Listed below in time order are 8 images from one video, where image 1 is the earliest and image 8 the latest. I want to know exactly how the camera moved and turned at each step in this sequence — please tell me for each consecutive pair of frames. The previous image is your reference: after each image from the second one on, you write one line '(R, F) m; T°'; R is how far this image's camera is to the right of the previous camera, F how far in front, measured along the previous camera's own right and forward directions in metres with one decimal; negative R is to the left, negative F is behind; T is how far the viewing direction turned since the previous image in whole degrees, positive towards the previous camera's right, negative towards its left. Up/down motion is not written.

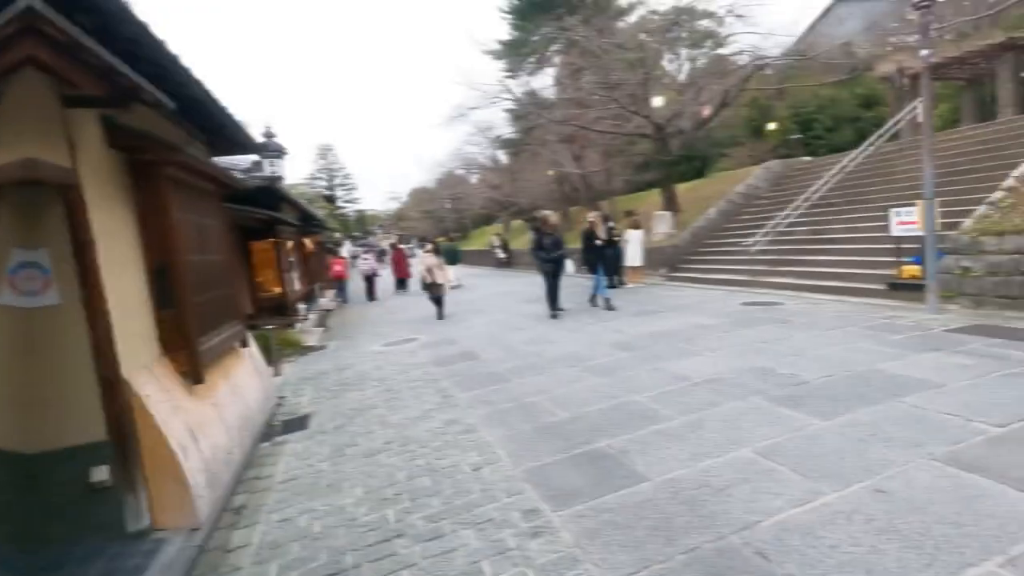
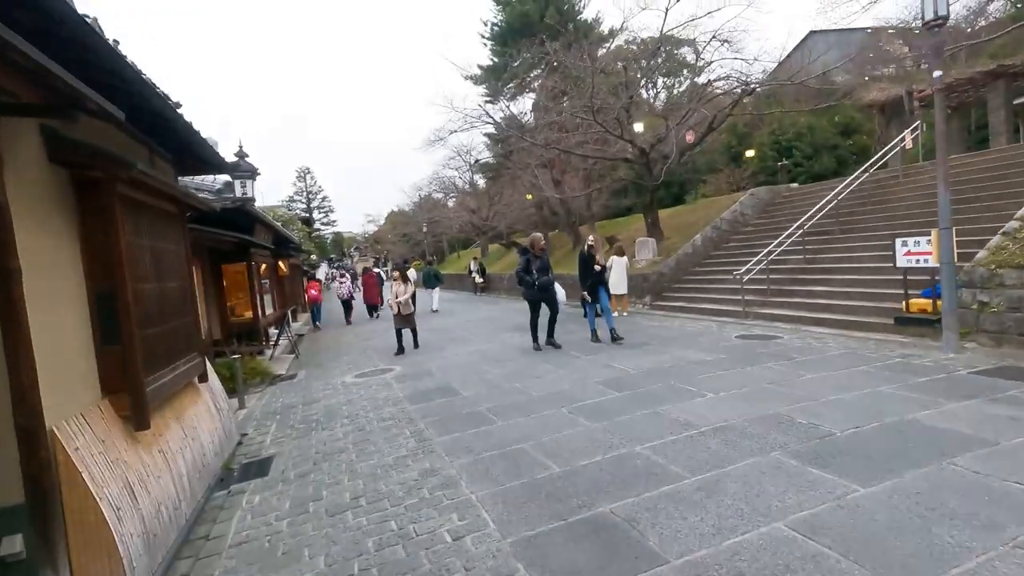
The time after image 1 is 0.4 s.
(-0.1, +0.6) m; +2°
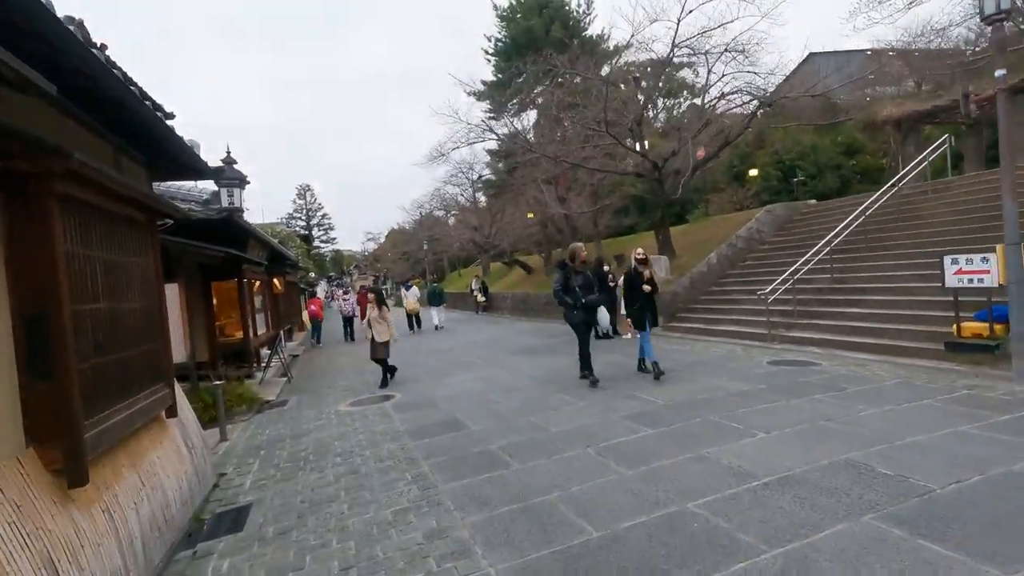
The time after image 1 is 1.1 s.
(-0.2, +0.7) m; 0°
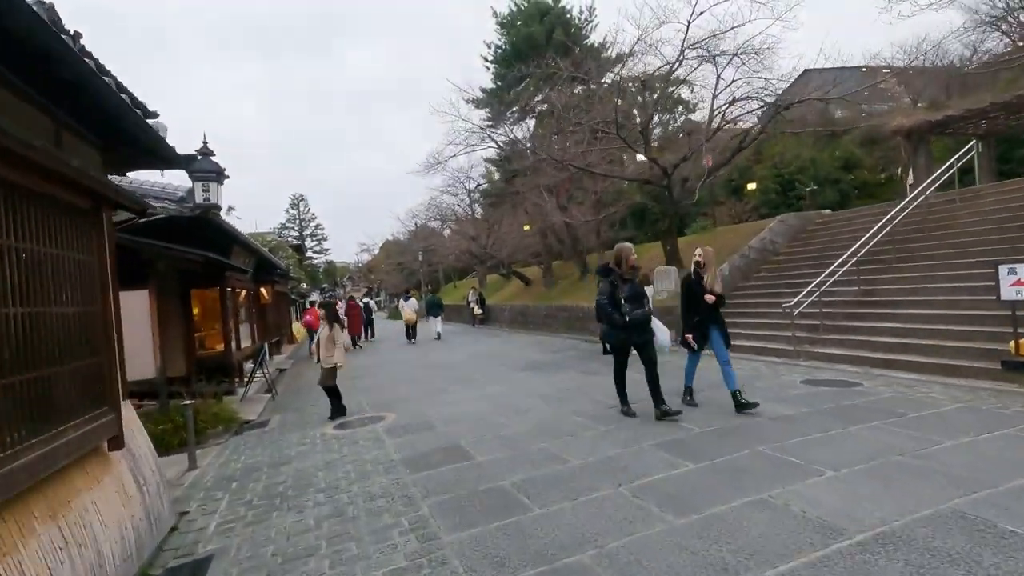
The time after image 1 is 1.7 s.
(-0.2, +0.8) m; +1°
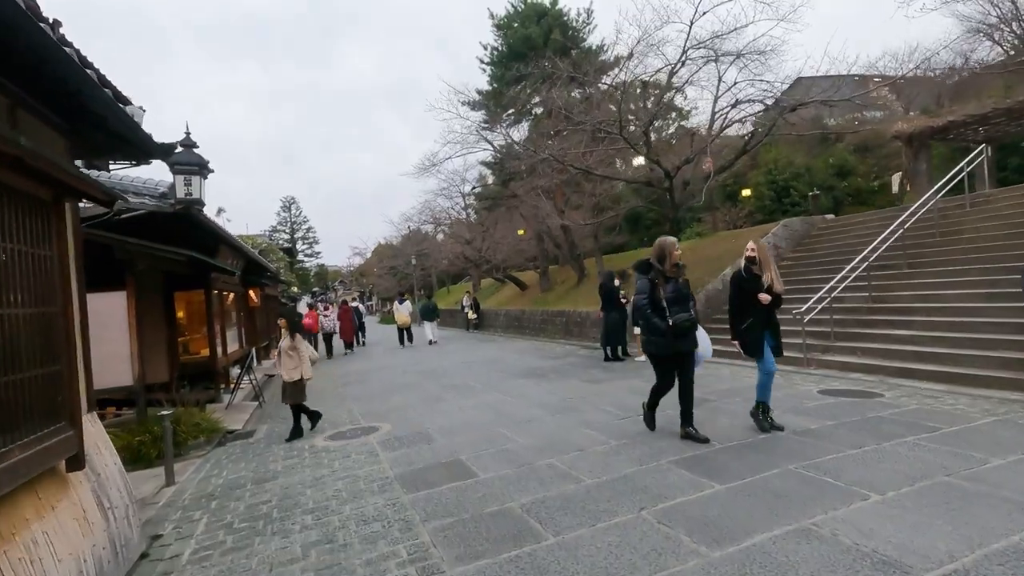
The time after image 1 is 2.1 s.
(-0.1, +0.4) m; +1°
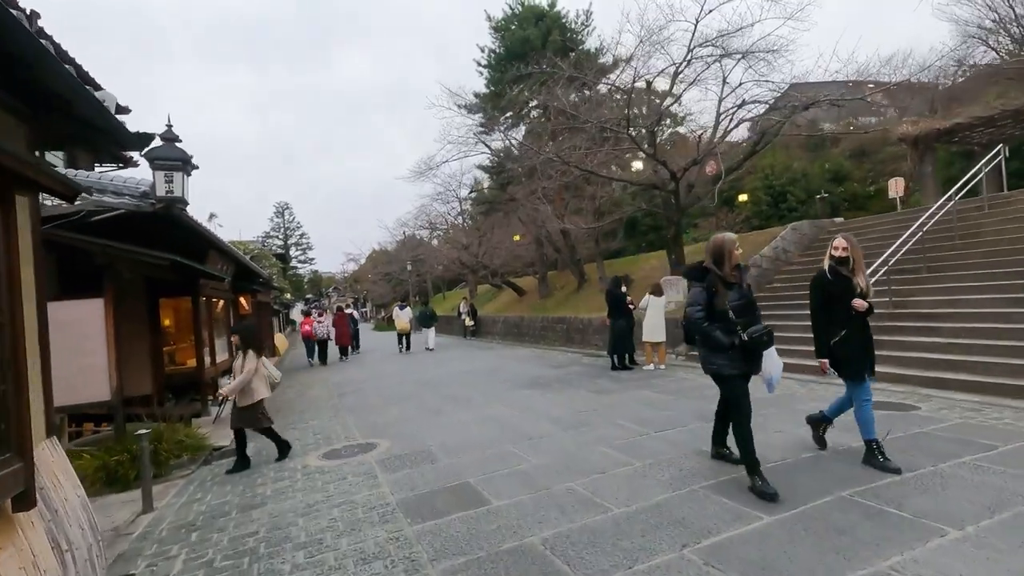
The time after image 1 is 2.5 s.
(-0.2, +0.5) m; +1°
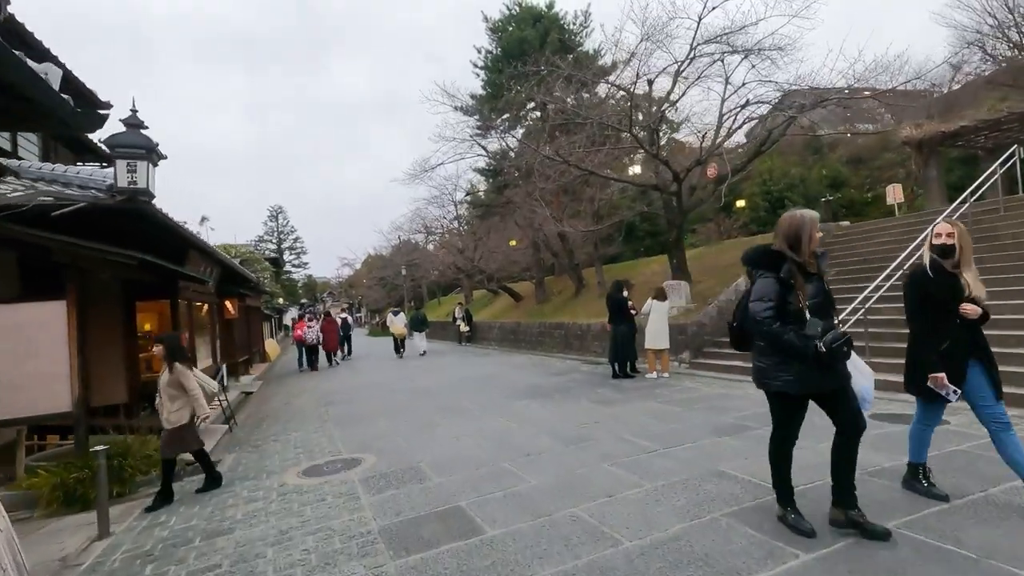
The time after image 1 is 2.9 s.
(0.0, +0.5) m; 0°
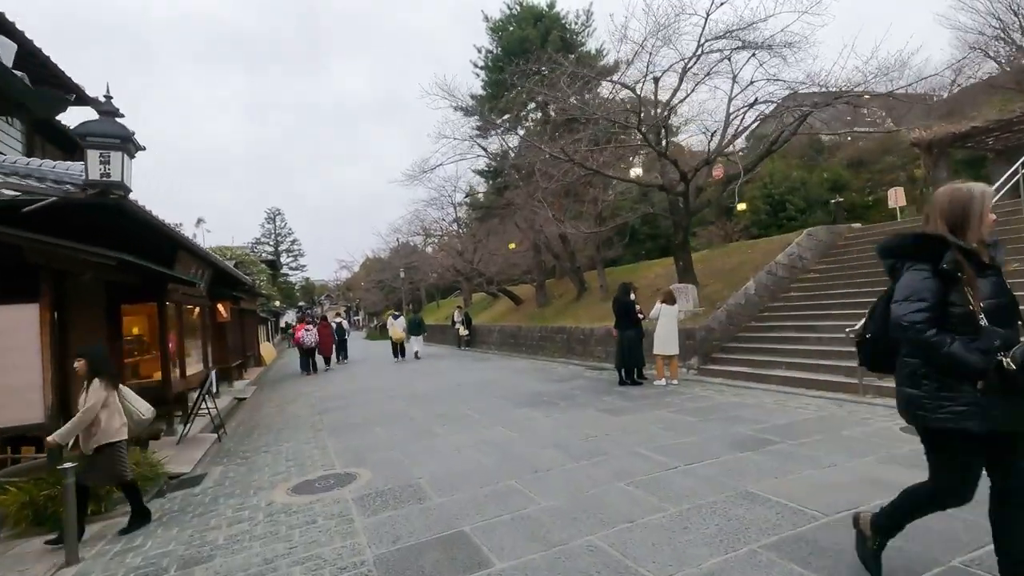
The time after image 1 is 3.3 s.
(-0.1, +0.4) m; 0°
